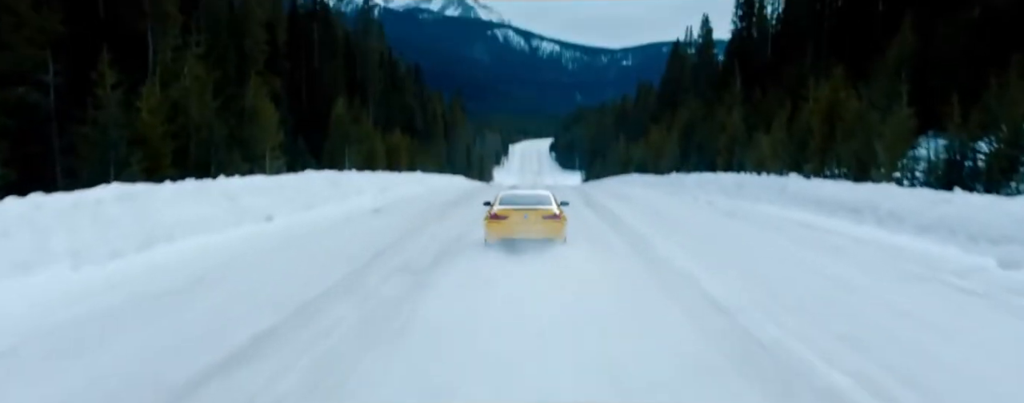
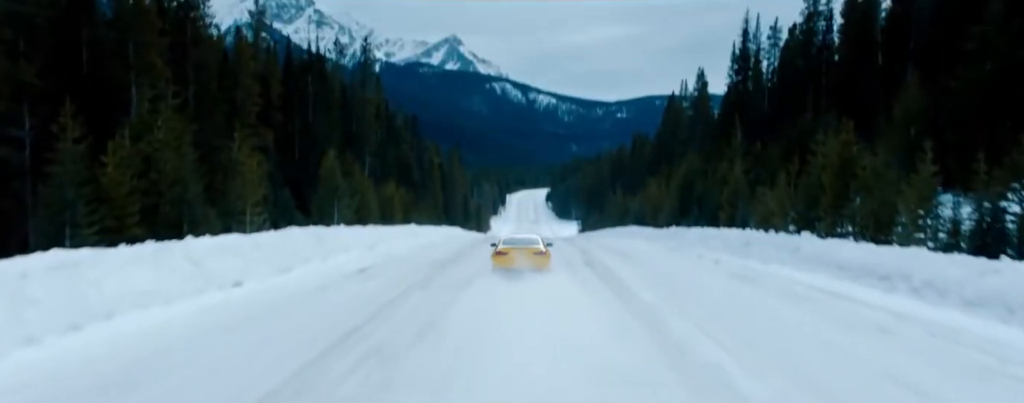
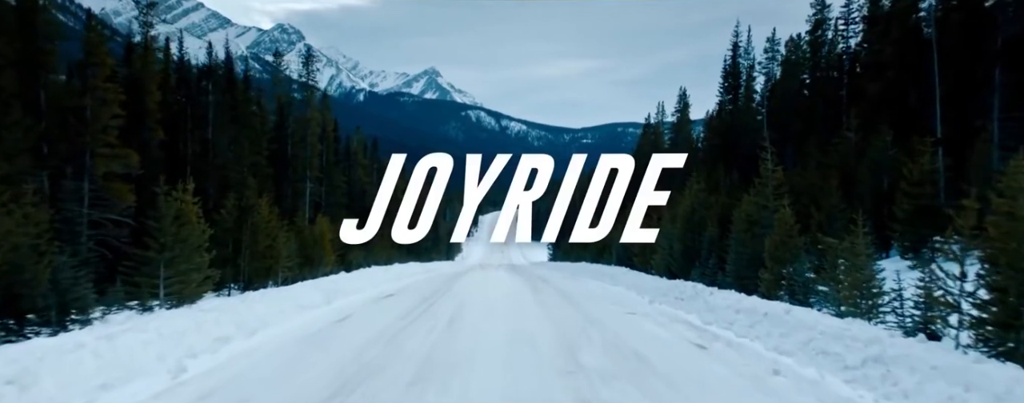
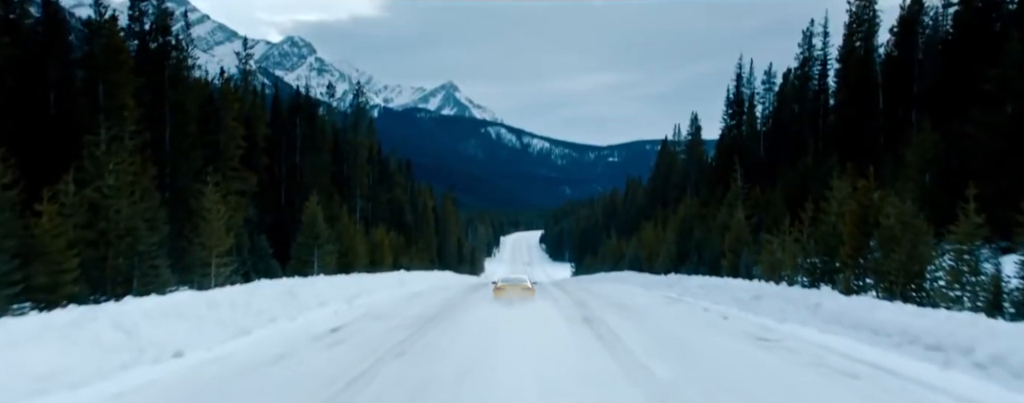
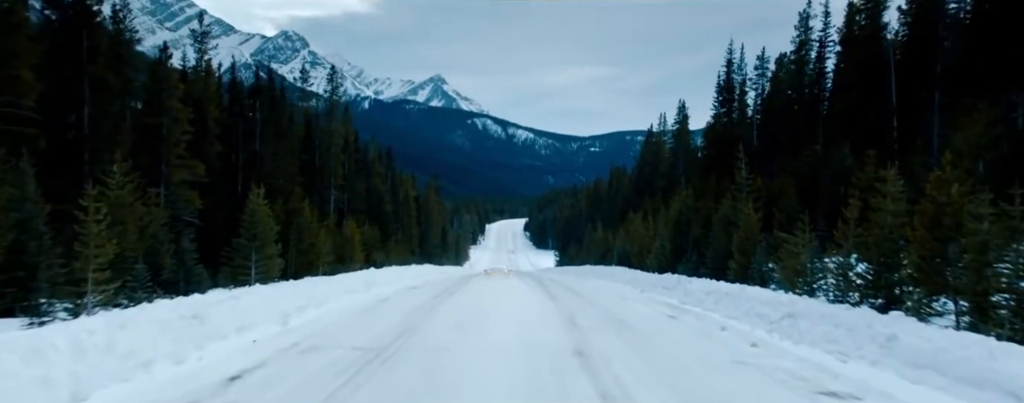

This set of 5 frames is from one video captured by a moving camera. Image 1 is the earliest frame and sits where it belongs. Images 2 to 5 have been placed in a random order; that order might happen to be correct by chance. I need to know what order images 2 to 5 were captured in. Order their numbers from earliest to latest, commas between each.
2, 4, 5, 3
